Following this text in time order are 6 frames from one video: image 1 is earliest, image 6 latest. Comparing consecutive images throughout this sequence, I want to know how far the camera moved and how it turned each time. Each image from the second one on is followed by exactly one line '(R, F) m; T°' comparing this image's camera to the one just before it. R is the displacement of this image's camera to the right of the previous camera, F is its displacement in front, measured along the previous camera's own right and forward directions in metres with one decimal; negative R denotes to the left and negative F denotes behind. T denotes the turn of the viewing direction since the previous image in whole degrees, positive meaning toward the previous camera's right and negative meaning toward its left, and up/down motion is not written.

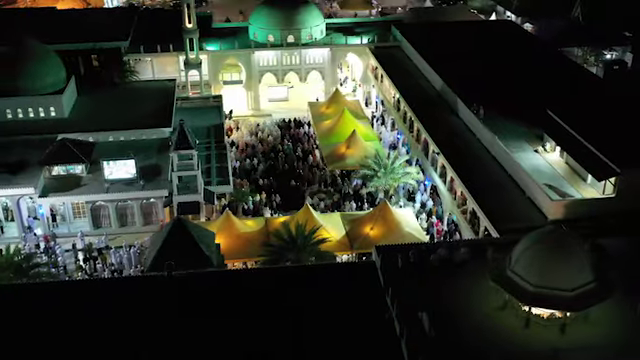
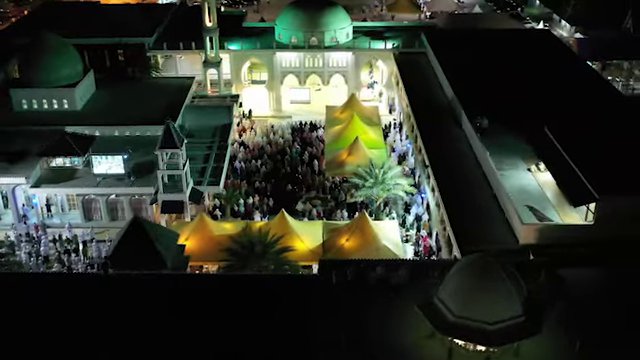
(+3.9, +0.8) m; -6°
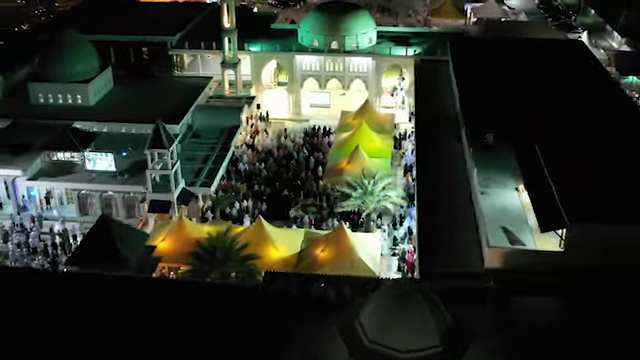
(+3.6, +0.6) m; -6°
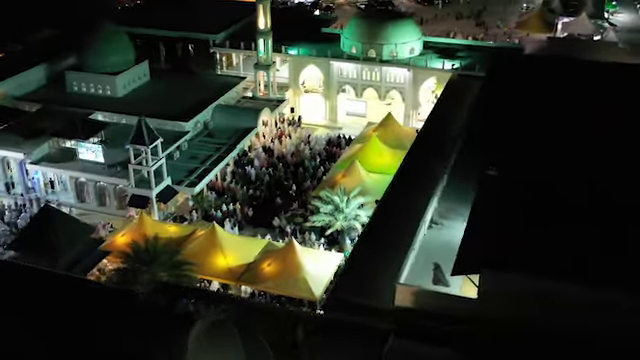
(+6.7, +1.6) m; -11°
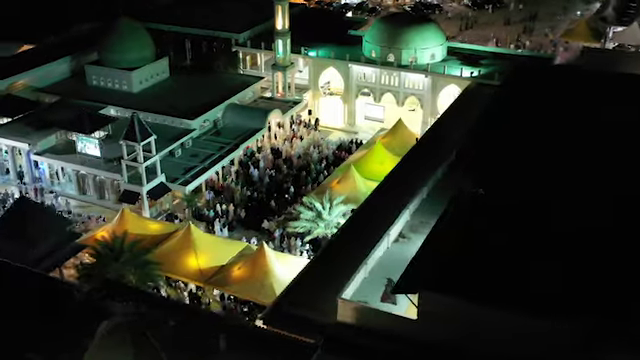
(+3.5, +0.7) m; -6°
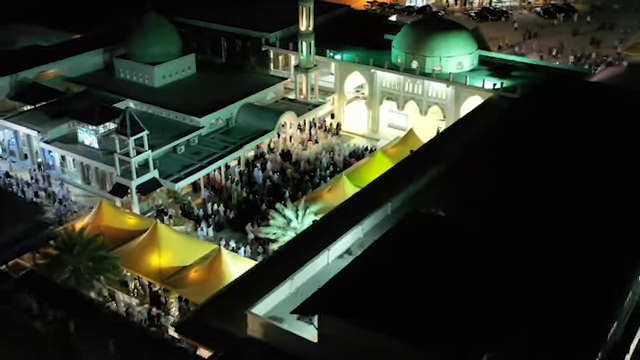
(+4.8, +1.2) m; -8°
